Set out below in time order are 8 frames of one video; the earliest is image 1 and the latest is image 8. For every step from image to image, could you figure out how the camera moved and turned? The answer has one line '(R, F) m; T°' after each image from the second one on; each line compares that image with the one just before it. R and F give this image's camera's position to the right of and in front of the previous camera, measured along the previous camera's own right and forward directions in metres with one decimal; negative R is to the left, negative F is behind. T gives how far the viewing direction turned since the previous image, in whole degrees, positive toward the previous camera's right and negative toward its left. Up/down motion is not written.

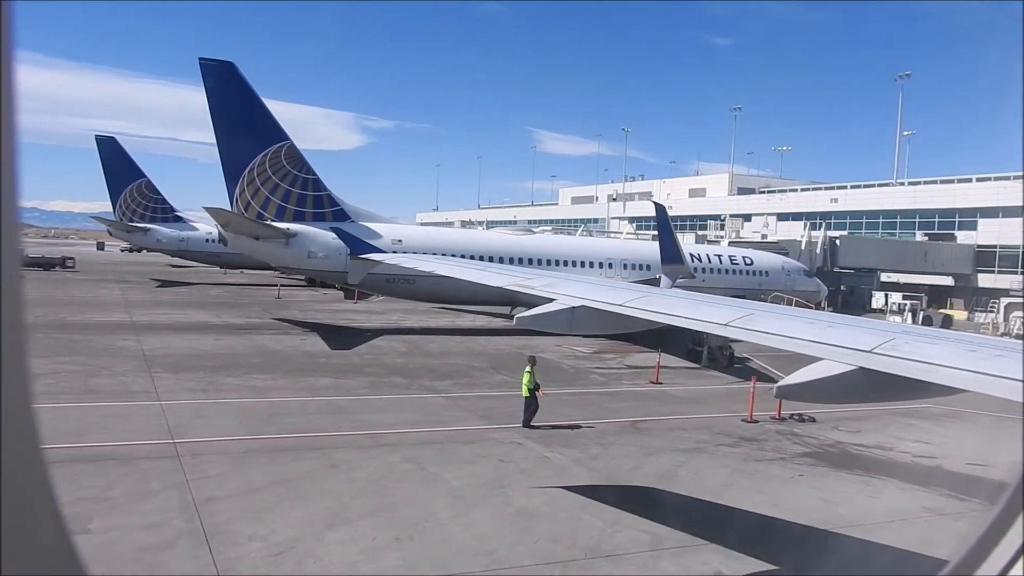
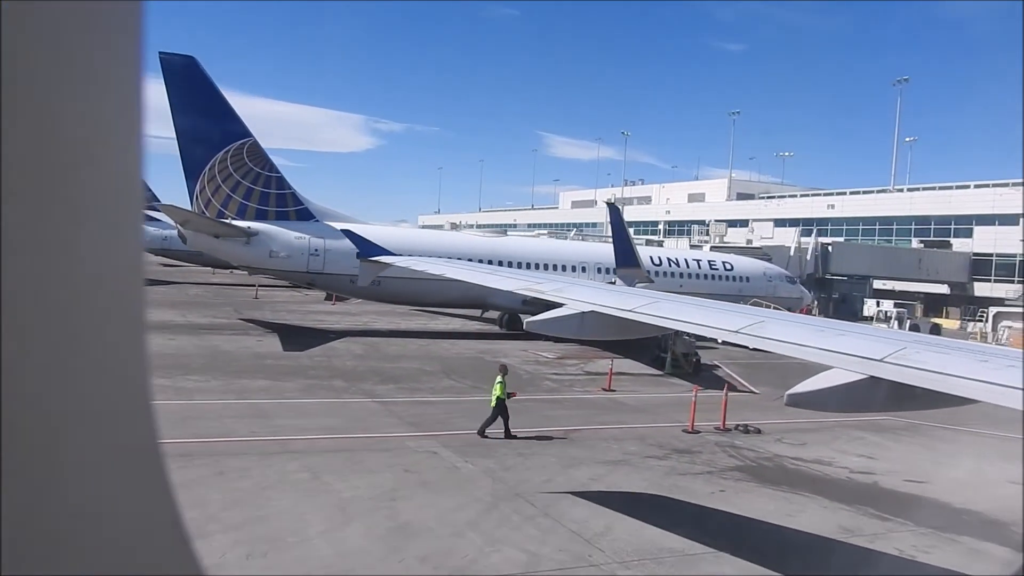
(+1.1, +0.5) m; -1°
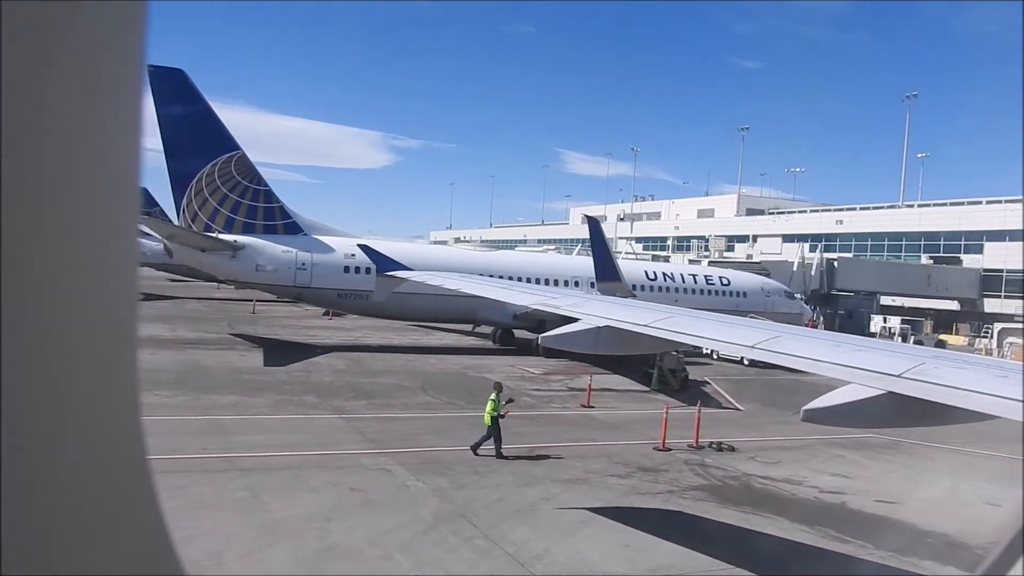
(+0.7, +0.3) m; -1°
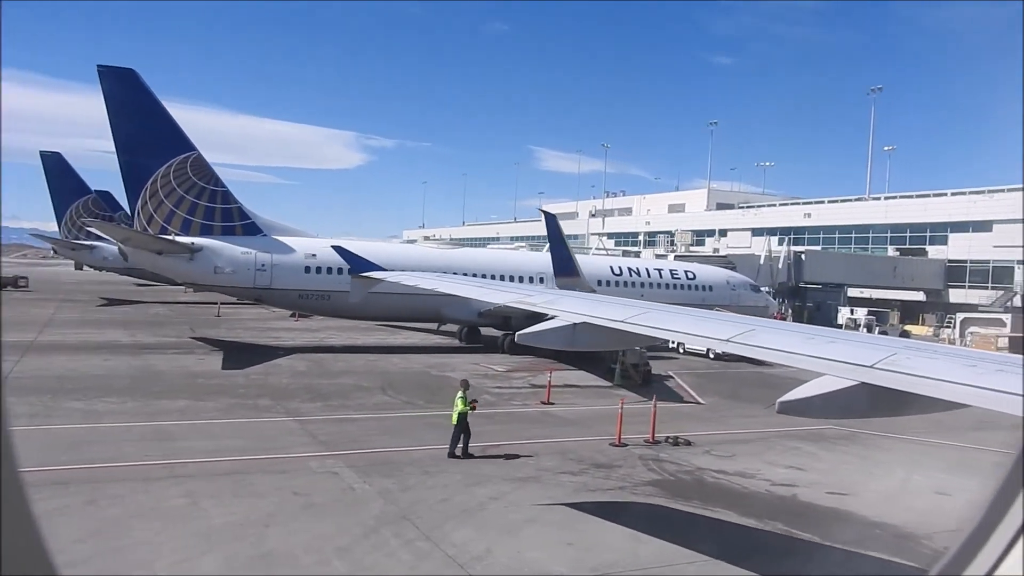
(+0.3, +0.1) m; +2°
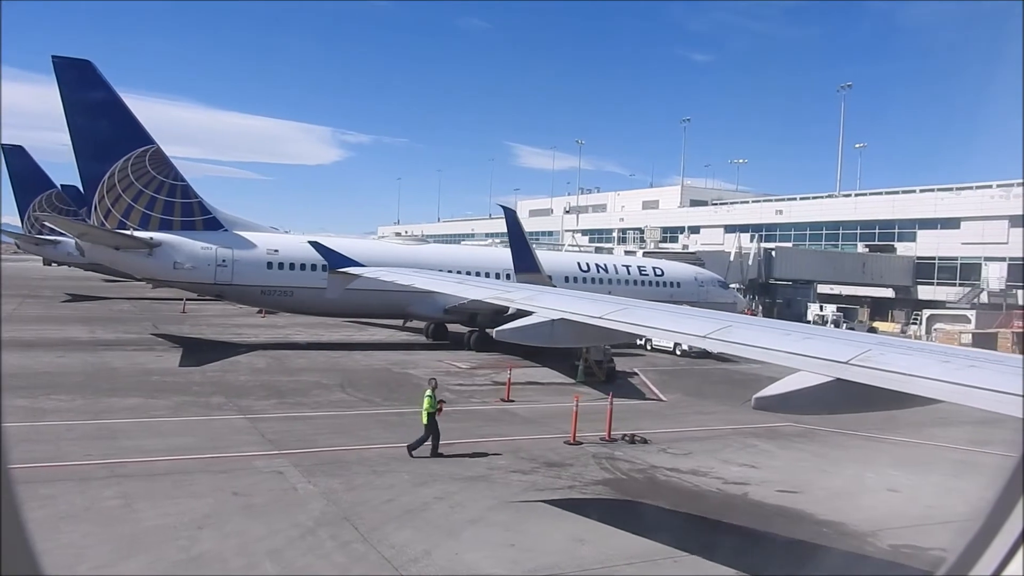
(+0.3, +0.2) m; +1°
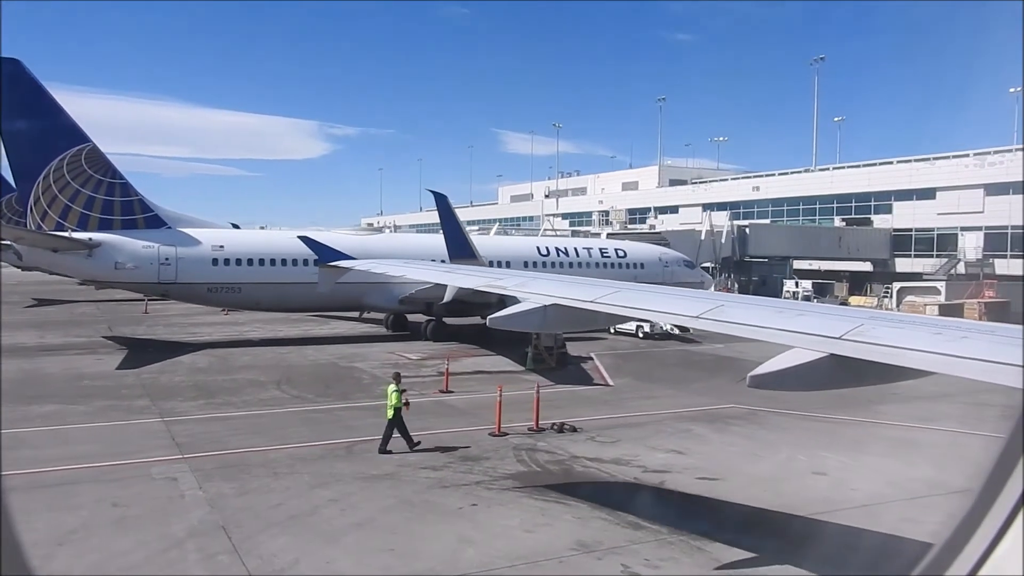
(+1.0, +0.5) m; 0°
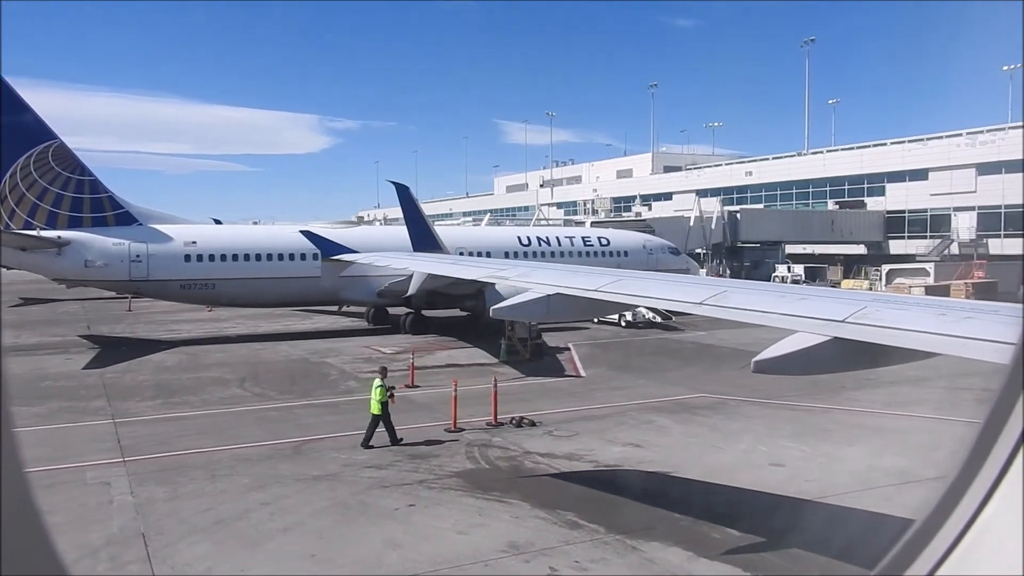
(+0.7, +0.4) m; 0°
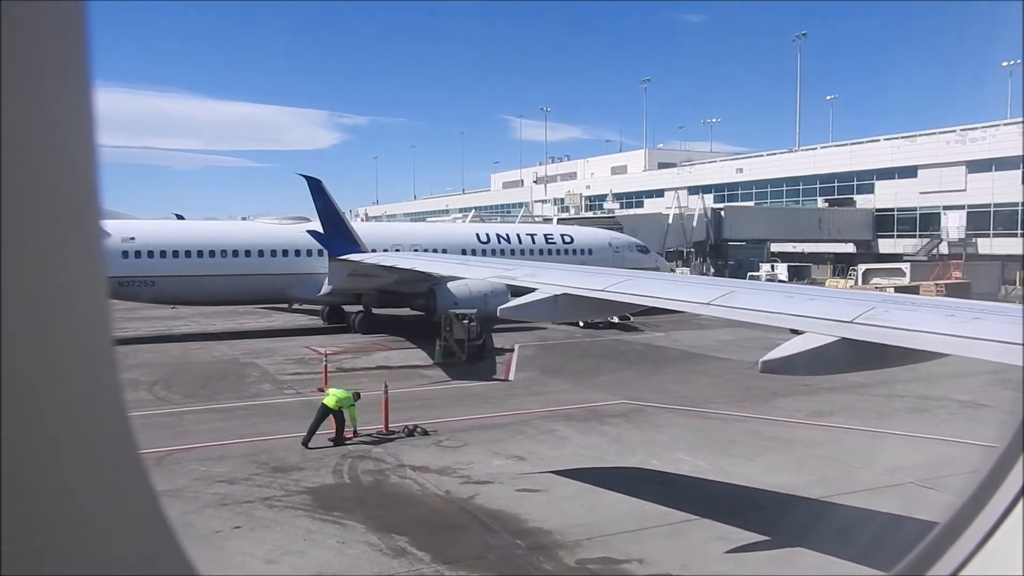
(+1.5, +0.8) m; -1°
